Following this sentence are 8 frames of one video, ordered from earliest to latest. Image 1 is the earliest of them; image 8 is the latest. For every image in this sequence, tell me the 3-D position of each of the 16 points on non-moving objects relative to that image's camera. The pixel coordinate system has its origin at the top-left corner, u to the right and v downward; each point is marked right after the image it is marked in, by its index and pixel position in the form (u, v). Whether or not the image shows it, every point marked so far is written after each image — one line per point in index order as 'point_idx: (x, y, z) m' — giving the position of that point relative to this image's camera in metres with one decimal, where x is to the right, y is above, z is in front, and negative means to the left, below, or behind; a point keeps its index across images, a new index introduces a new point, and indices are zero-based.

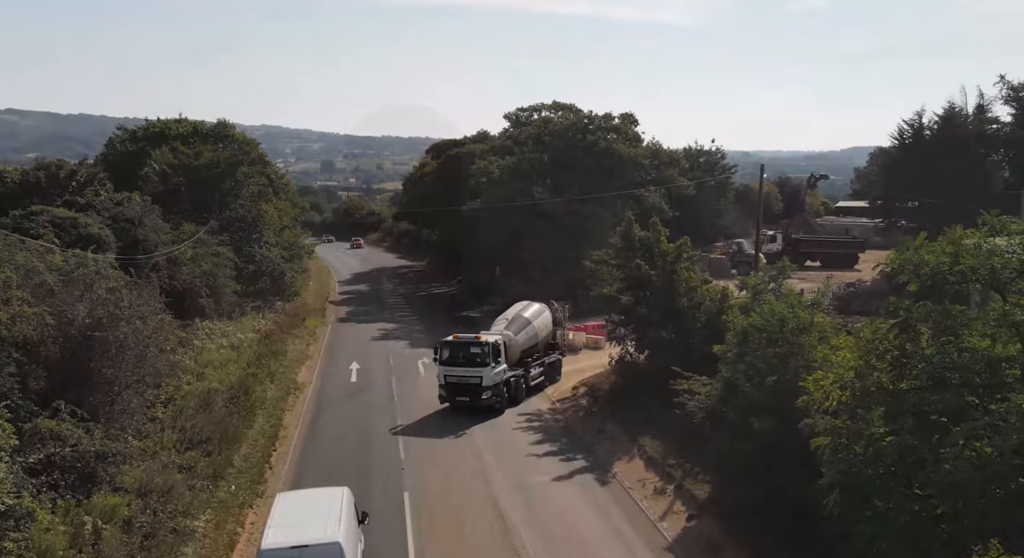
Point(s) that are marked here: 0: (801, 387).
0: (+5.9, -2.2, +15.1) m
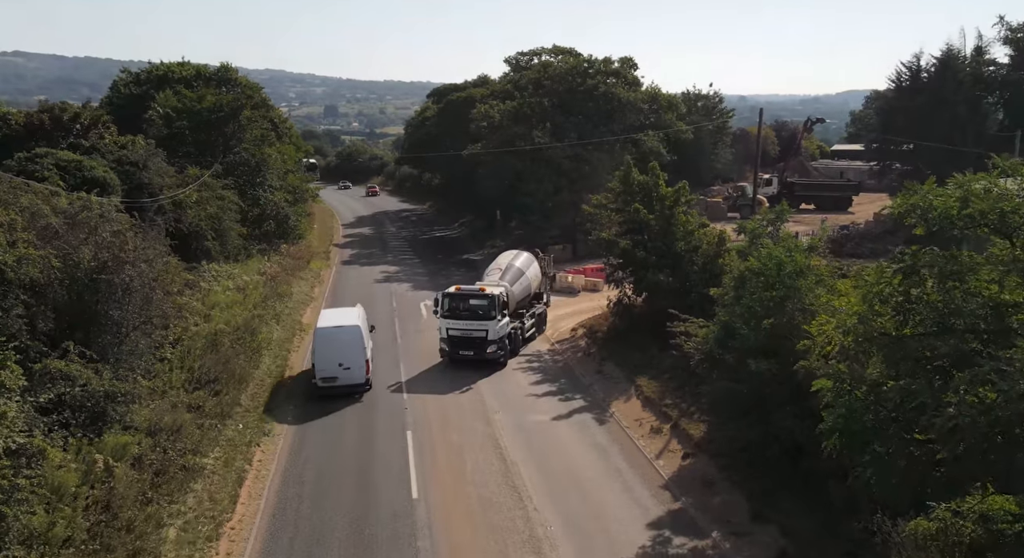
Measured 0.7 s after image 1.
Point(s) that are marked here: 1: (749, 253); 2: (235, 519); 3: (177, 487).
0: (+5.9, -1.0, +15.3) m
1: (+5.6, +0.6, +17.7) m
2: (-5.6, -4.9, +14.9) m
3: (-7.0, -4.4, +15.5) m
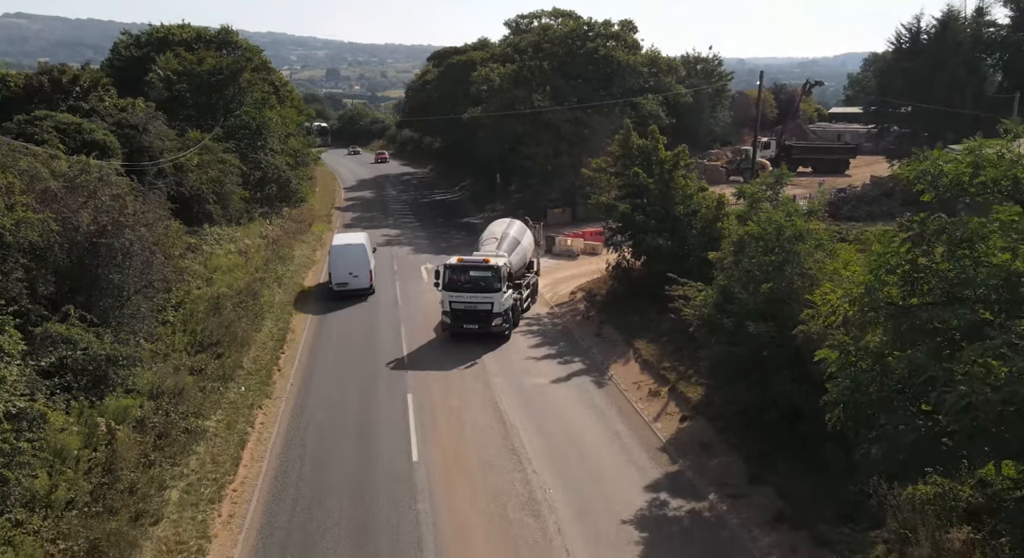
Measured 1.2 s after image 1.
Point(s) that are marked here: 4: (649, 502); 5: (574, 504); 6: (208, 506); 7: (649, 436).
0: (+5.9, -0.3, +15.3) m
1: (+5.6, +1.5, +17.6) m
2: (-5.6, -4.2, +15.1) m
3: (-7.0, -3.6, +15.7) m
4: (+2.6, -4.2, +14.1) m
5: (+1.2, -4.2, +13.8) m
6: (-5.5, -4.1, +13.3) m
7: (+3.3, -3.8, +18.2) m
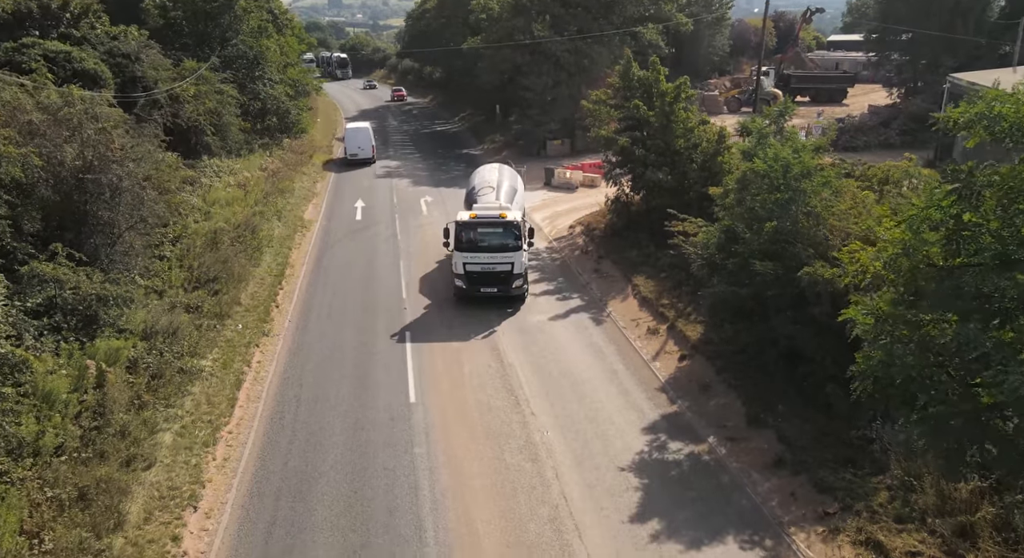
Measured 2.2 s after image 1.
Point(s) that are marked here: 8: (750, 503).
0: (+5.9, +0.9, +14.8) m
1: (+5.5, +2.9, +16.9) m
2: (-5.6, -2.9, +15.0) m
3: (-7.1, -2.3, +15.5) m
4: (+2.5, -3.1, +13.9) m
5: (+1.1, -3.1, +13.6) m
6: (-5.5, -3.1, +13.2) m
7: (+3.3, -2.3, +18.0) m
8: (+3.7, -3.5, +11.5) m
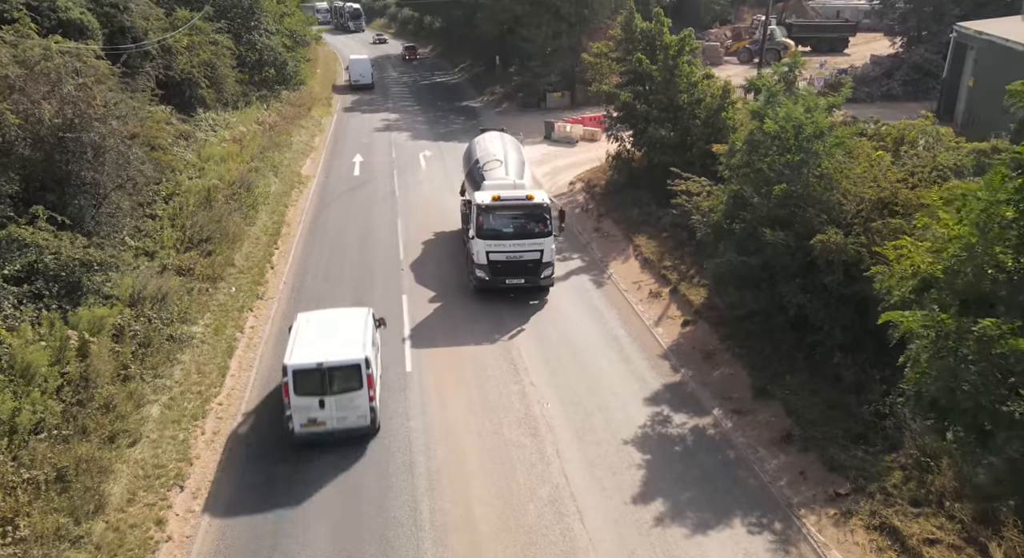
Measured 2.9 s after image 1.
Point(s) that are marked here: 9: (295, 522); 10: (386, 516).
0: (+5.9, +1.5, +14.1) m
1: (+5.5, +3.6, +16.1) m
2: (-5.6, -2.3, +14.5) m
3: (-7.1, -1.6, +15.0) m
4: (+2.5, -2.5, +13.5) m
5: (+1.1, -2.5, +13.2) m
6: (-5.5, -2.5, +12.8) m
7: (+3.2, -1.5, +17.5) m
8: (+3.7, -3.1, +11.1) m
9: (-3.1, -3.4, +10.5) m
10: (-1.8, -3.4, +10.5) m
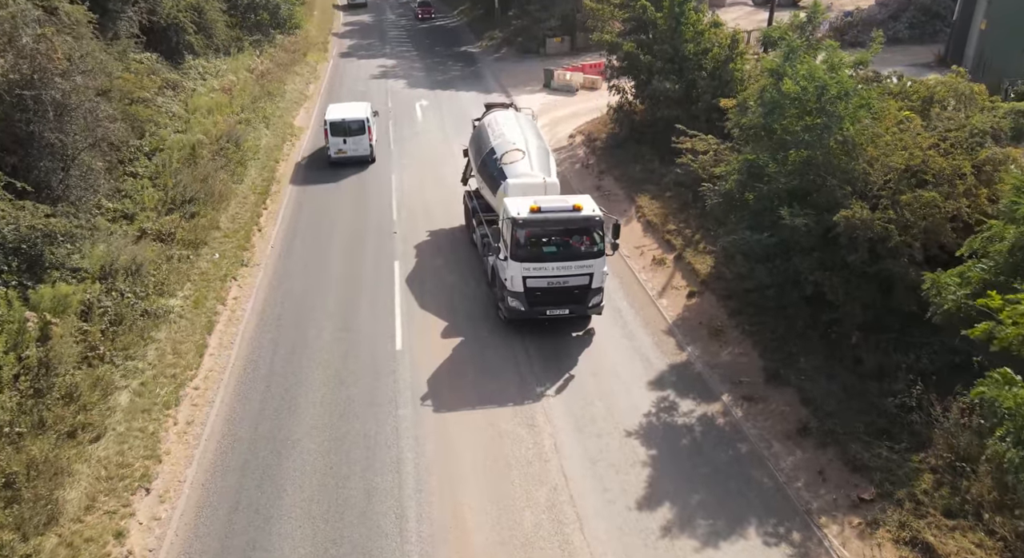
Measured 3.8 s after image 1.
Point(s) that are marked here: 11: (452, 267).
0: (+5.8, +2.0, +12.9) m
1: (+5.5, +4.2, +14.7) m
2: (-5.7, -1.8, +13.6) m
3: (-7.1, -1.1, +14.0) m
4: (+2.5, -2.1, +12.6) m
5: (+1.0, -2.2, +12.3) m
6: (-5.6, -2.2, +11.9) m
7: (+3.2, -0.8, +16.5) m
8: (+3.6, -2.8, +10.3) m
9: (-3.1, -3.2, +9.6) m
10: (-1.8, -3.2, +9.7) m
11: (-1.6, +0.4, +19.3) m
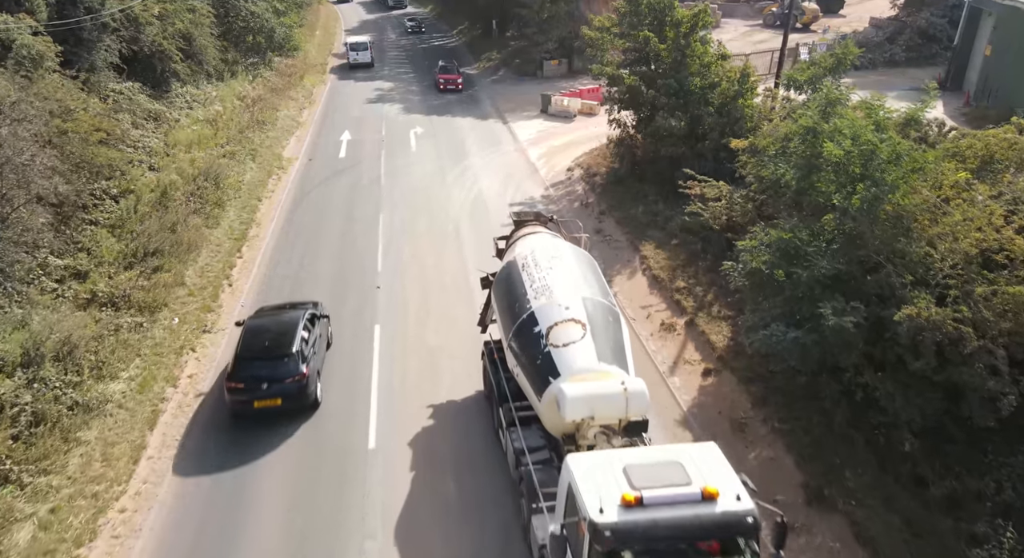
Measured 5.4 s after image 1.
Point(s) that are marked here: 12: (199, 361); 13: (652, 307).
0: (+5.6, +0.5, +10.8) m
1: (+5.3, +2.7, +12.7) m
2: (-5.9, -3.3, +11.4) m
3: (-7.3, -2.6, +11.8) m
4: (+2.3, -3.6, +10.4) m
5: (+0.9, -3.6, +10.1) m
6: (-5.8, -3.6, +9.6) m
7: (+3.0, -2.4, +14.3) m
8: (+3.5, -4.2, +8.1) m
9: (-3.3, -4.6, +7.4) m
10: (-2.0, -4.5, +7.4) m
11: (-1.7, -1.3, +17.1) m
12: (-7.1, -1.9, +16.8) m
13: (+3.6, -0.8, +18.6) m
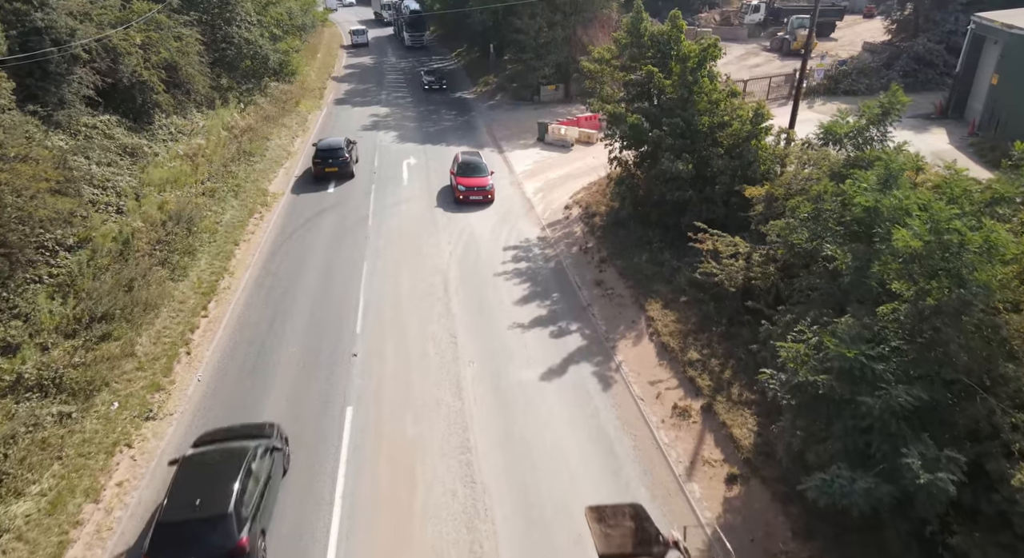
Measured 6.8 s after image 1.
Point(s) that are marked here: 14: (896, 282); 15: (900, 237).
0: (+5.5, -0.9, +8.4) m
1: (+5.1, +1.2, +10.4) m
2: (-6.0, -4.8, +8.9) m
3: (-7.5, -4.2, +9.3) m
4: (+2.1, -5.0, +7.9) m
5: (+0.7, -5.0, +7.5) m
6: (-5.9, -5.0, +7.1) m
7: (+2.8, -3.9, +11.8) m
8: (+3.3, -5.6, +5.5) m
9: (-3.4, -6.0, +4.8) m
10: (-2.1, -5.9, +4.8) m
11: (-1.9, -2.9, +14.6) m
12: (-7.3, -3.5, +14.3) m
13: (+3.4, -2.5, +16.2) m
14: (+4.8, -0.3, +9.0) m
15: (+4.7, +0.6, +8.9) m
